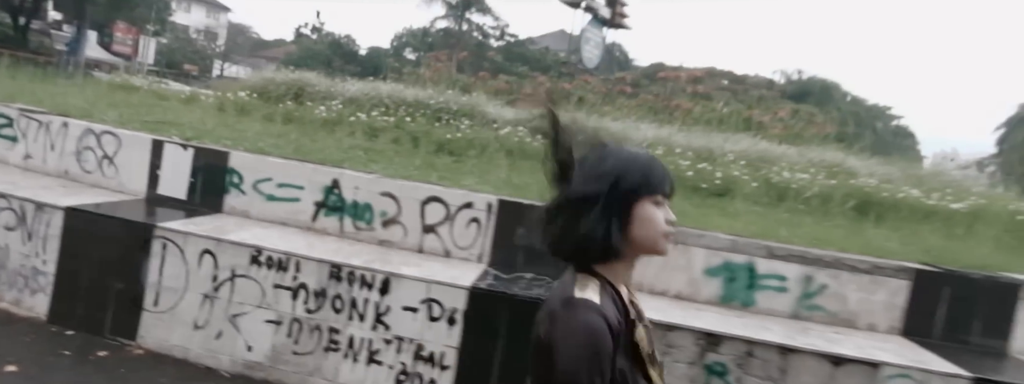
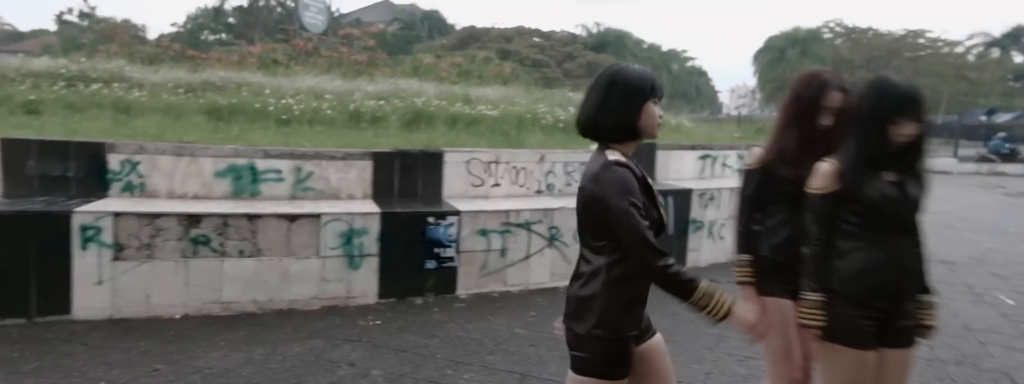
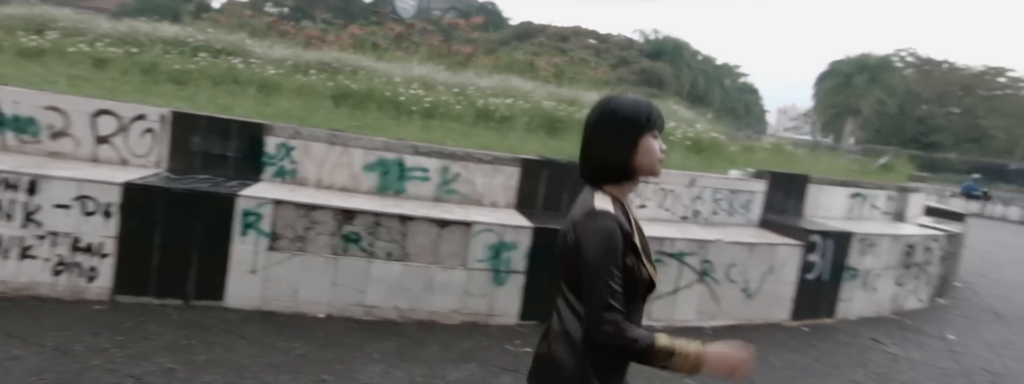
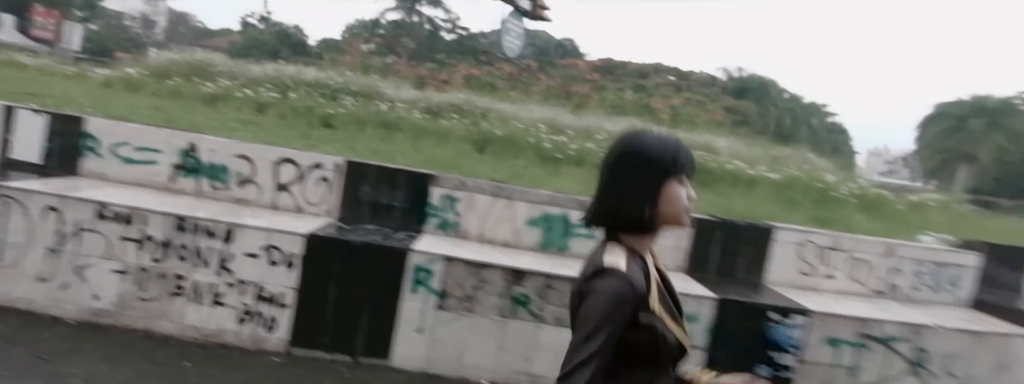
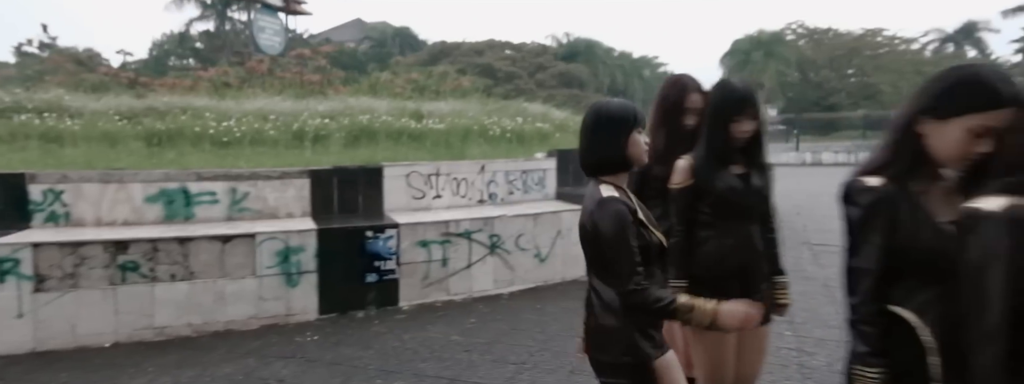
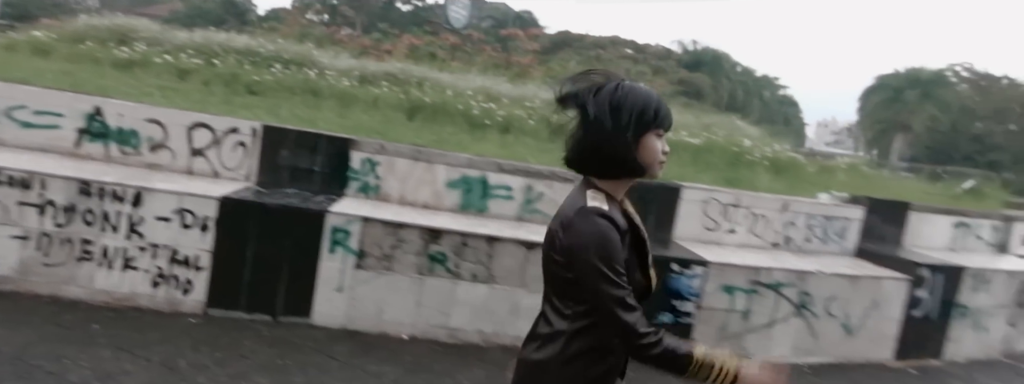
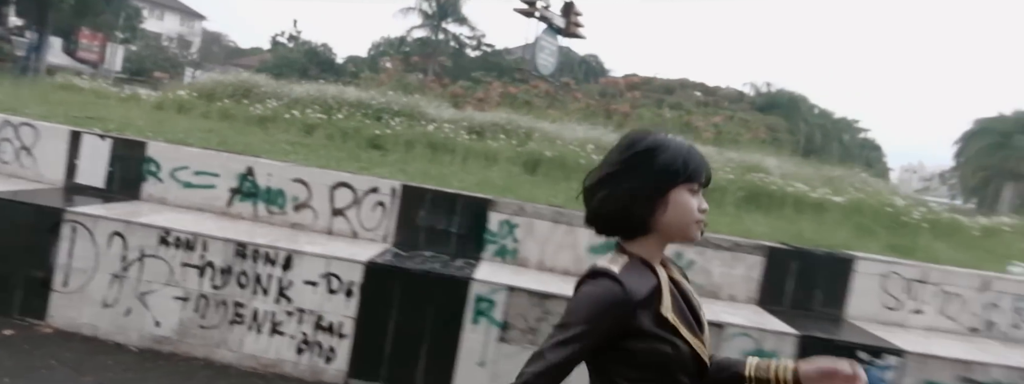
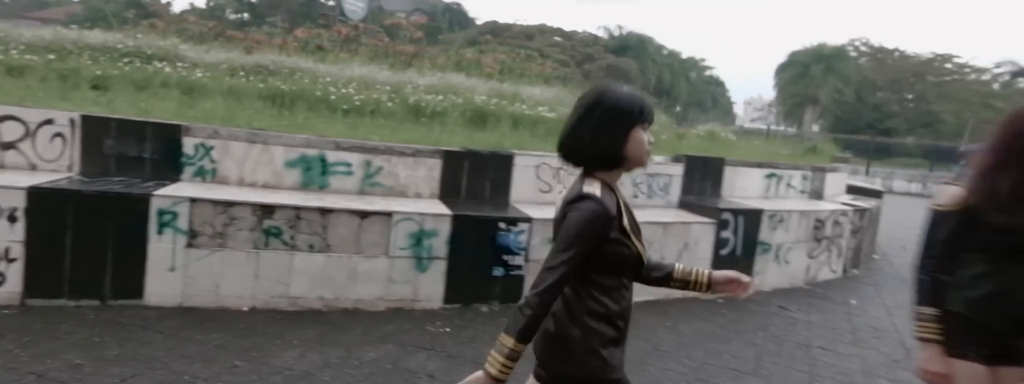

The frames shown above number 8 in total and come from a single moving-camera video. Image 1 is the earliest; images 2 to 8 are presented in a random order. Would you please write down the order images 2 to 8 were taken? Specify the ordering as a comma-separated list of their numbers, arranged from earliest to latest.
7, 4, 6, 3, 8, 2, 5
